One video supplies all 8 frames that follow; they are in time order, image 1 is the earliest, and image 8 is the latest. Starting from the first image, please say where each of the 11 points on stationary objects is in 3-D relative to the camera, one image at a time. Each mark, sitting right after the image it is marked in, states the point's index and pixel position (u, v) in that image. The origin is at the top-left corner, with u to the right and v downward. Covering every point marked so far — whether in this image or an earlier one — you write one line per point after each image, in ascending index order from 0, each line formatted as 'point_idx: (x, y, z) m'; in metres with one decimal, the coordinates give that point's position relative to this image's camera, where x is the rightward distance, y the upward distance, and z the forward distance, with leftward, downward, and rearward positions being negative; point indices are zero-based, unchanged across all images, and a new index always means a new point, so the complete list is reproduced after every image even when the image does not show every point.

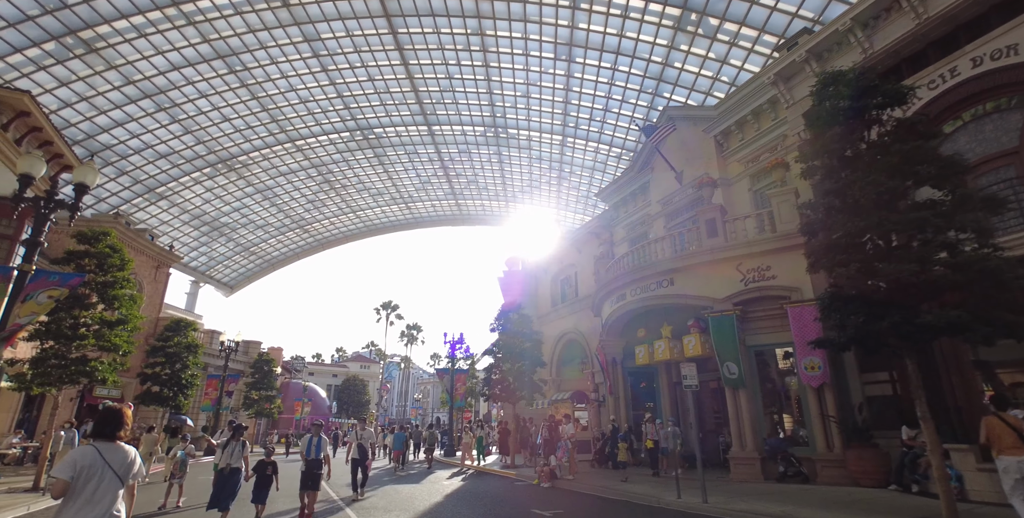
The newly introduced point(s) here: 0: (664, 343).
0: (+6.0, -3.3, +18.7) m
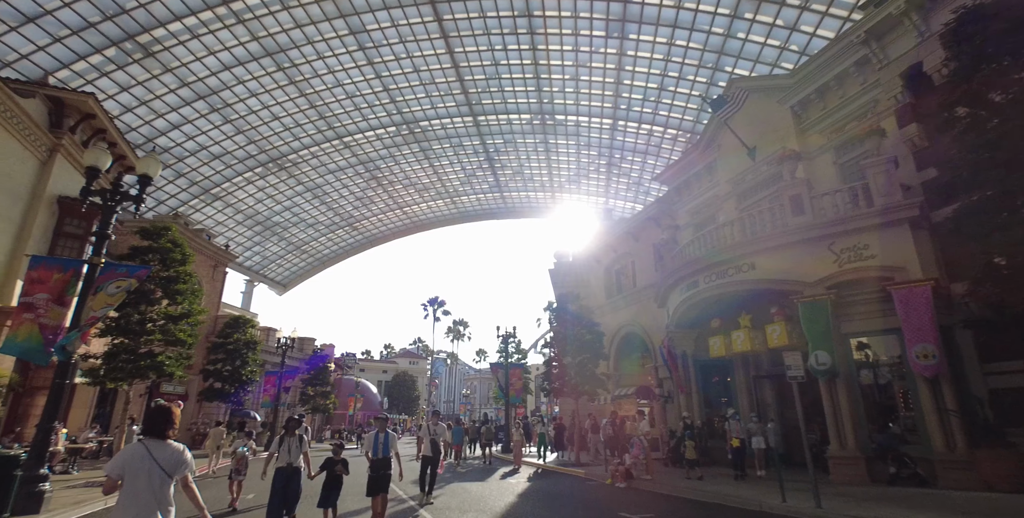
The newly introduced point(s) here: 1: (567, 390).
0: (+8.3, -2.6, +17.2) m
1: (+2.3, -5.4, +19.7) m
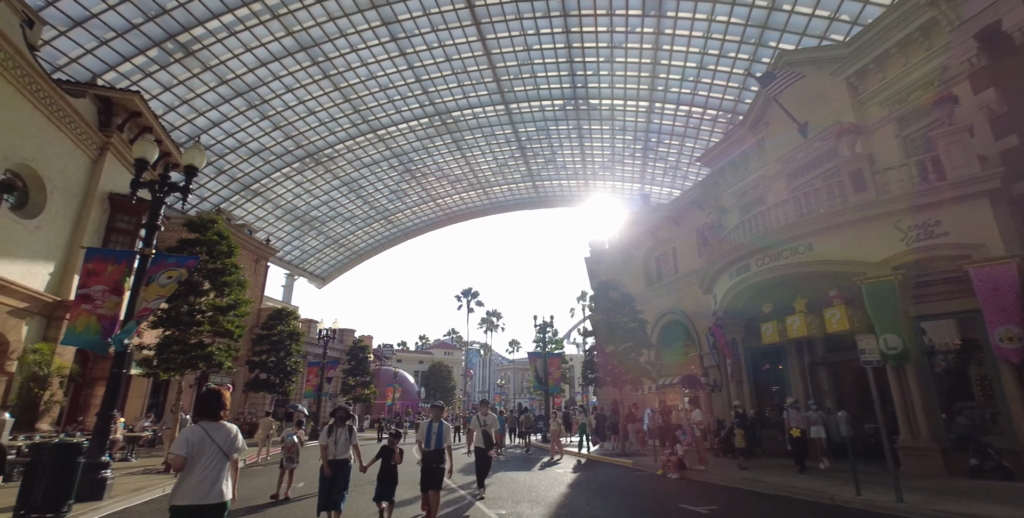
0: (+9.7, -2.0, +16.3) m
1: (+3.9, -4.8, +19.2) m
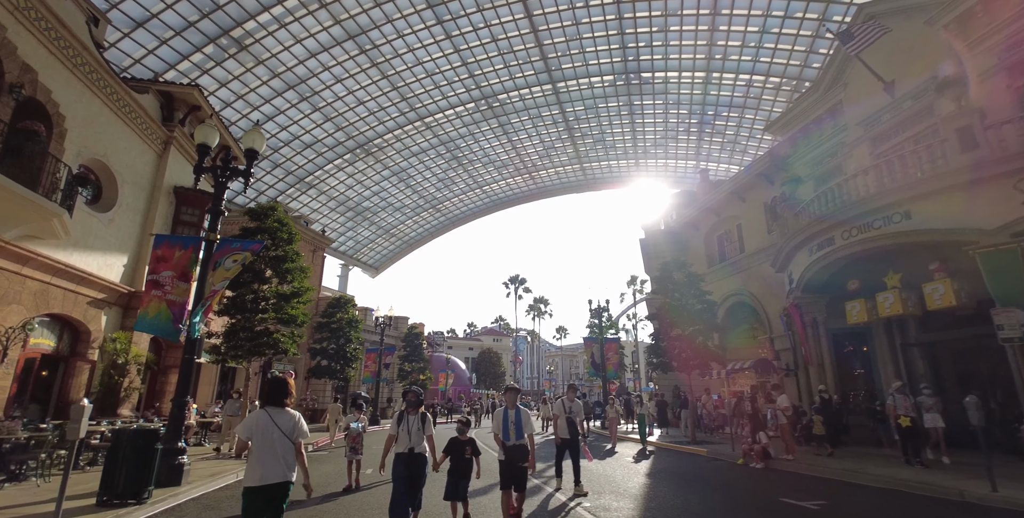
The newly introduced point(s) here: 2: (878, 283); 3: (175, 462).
0: (+11.7, -1.1, +14.7) m
1: (+6.3, -4.0, +18.2) m
2: (+12.9, -0.8, +16.9) m
3: (-5.8, -3.5, +8.2) m
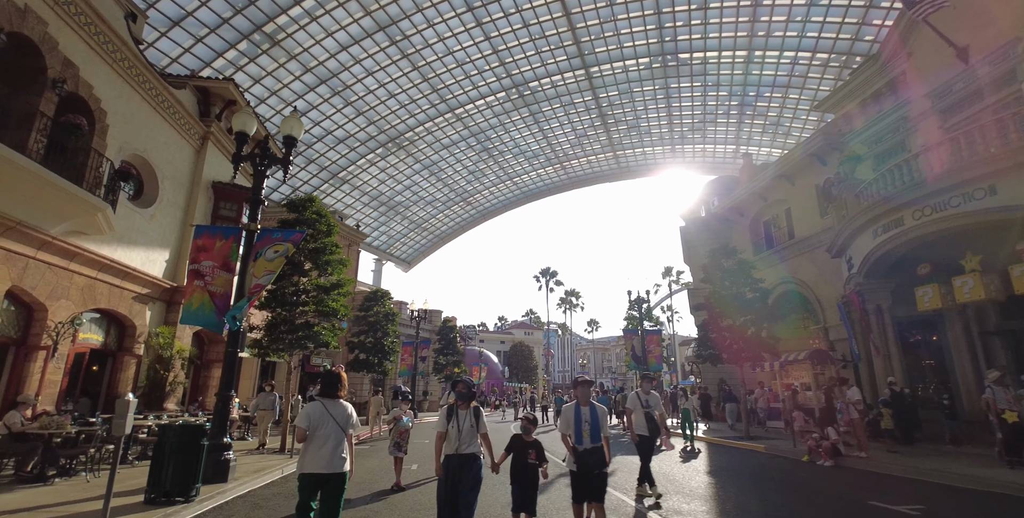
0: (+12.9, -0.6, +13.4) m
1: (+7.7, -3.5, +17.3) m
2: (+14.3, -0.2, +15.5) m
3: (-4.8, -3.3, +8.0) m
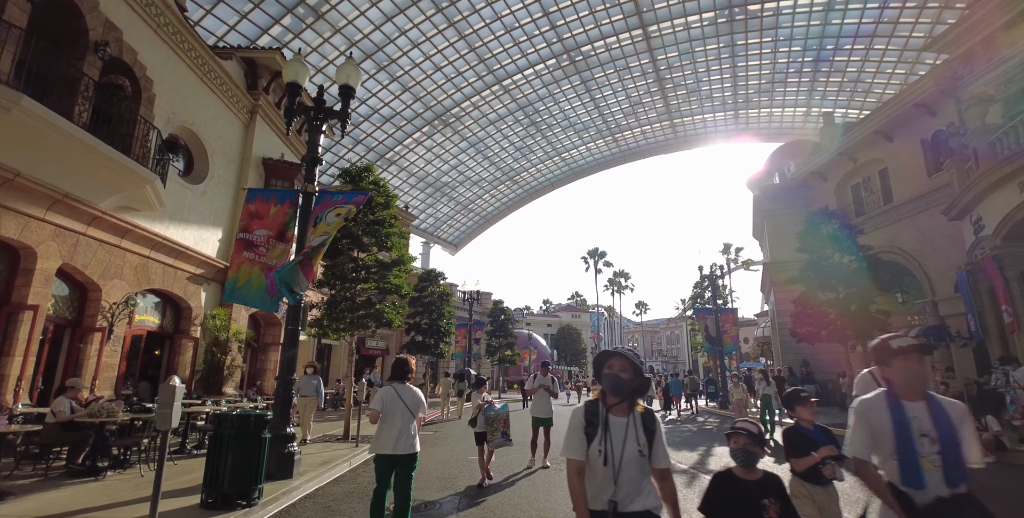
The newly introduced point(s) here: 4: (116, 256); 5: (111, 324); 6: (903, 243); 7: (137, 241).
0: (+14.8, +0.5, +10.9) m
1: (+10.0, -2.4, +15.2) m
2: (+16.3, +0.9, +12.8) m
3: (-3.3, -2.8, +7.0) m
4: (-9.1, +0.1, +11.0) m
5: (-9.0, -1.5, +10.8) m
6: (+15.6, +0.6, +19.1) m
7: (-9.0, +0.4, +11.5) m
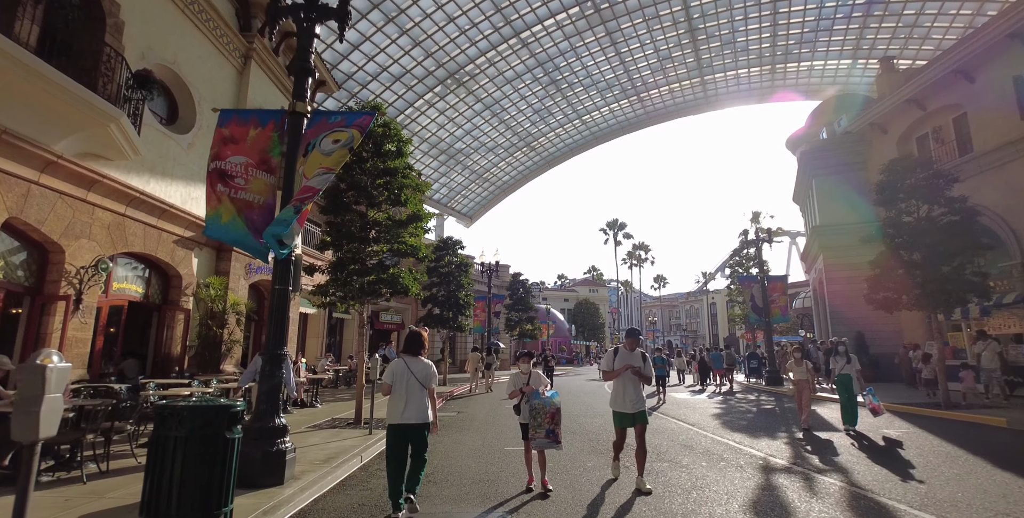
0: (+15.5, +1.6, +8.5) m
1: (+10.9, -1.2, +13.1) m
2: (+17.1, +2.1, +10.4) m
3: (-2.6, -2.1, +5.2) m
4: (-8.3, +0.9, +9.3) m
5: (-8.2, -0.6, +9.1) m
6: (+16.5, +2.1, +16.7) m
7: (-8.3, +1.3, +9.8) m
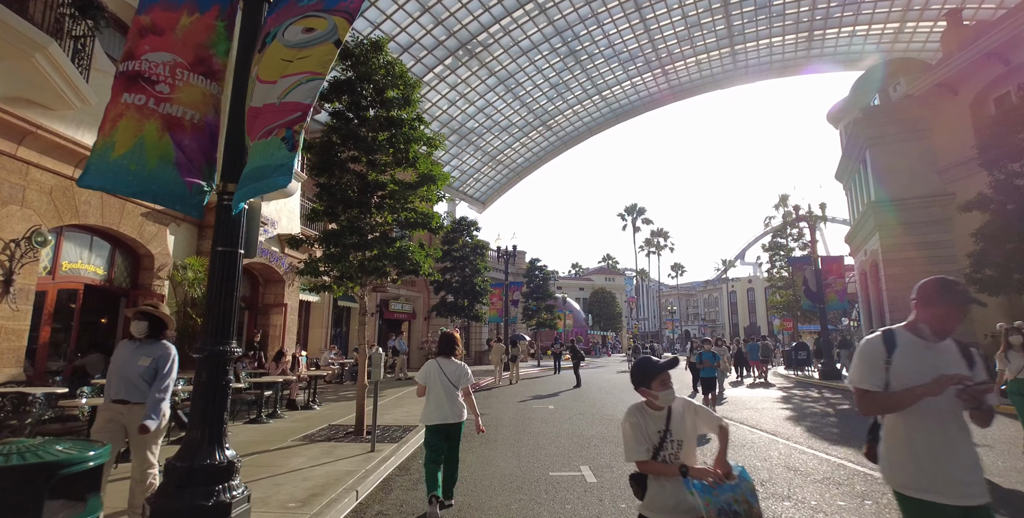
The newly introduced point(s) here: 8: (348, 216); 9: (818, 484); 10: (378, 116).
0: (+16.1, +2.2, +6.1) m
1: (+11.6, -0.5, +10.9) m
2: (+17.7, +2.8, +8.0) m
3: (-2.1, -1.7, +3.3) m
4: (-7.7, +1.4, +7.4) m
5: (-7.6, -0.2, +7.3) m
6: (+17.2, +2.9, +14.3) m
7: (-7.7, +1.8, +7.9) m
8: (-3.0, +0.7, +8.6) m
9: (+3.4, -2.5, +5.3) m
10: (-2.5, +2.6, +8.8) m
